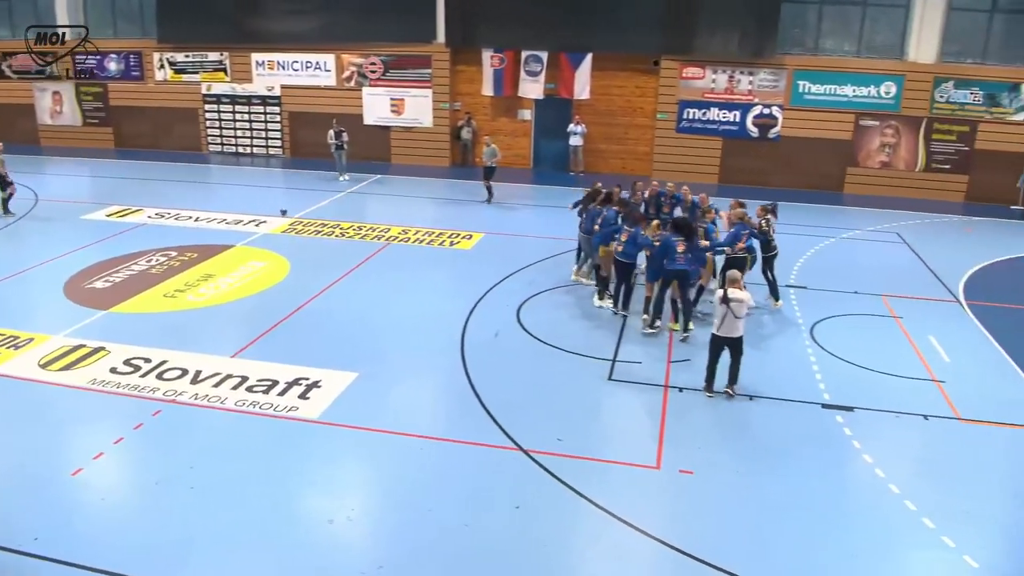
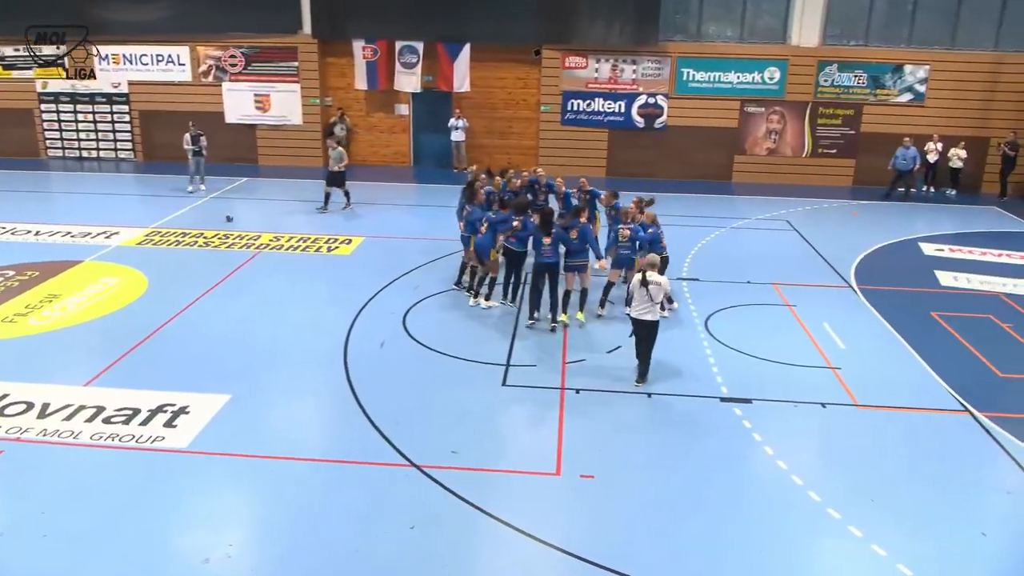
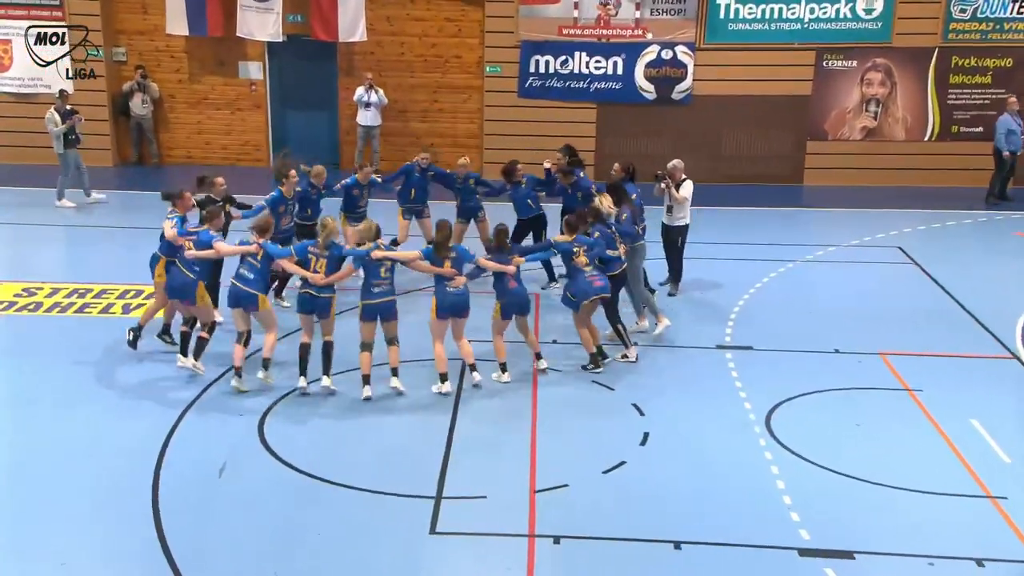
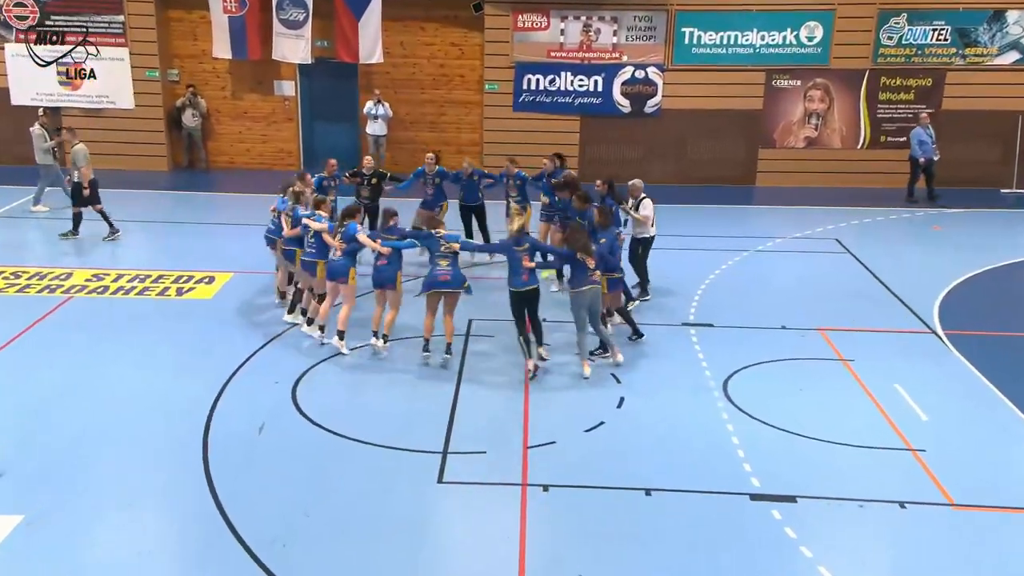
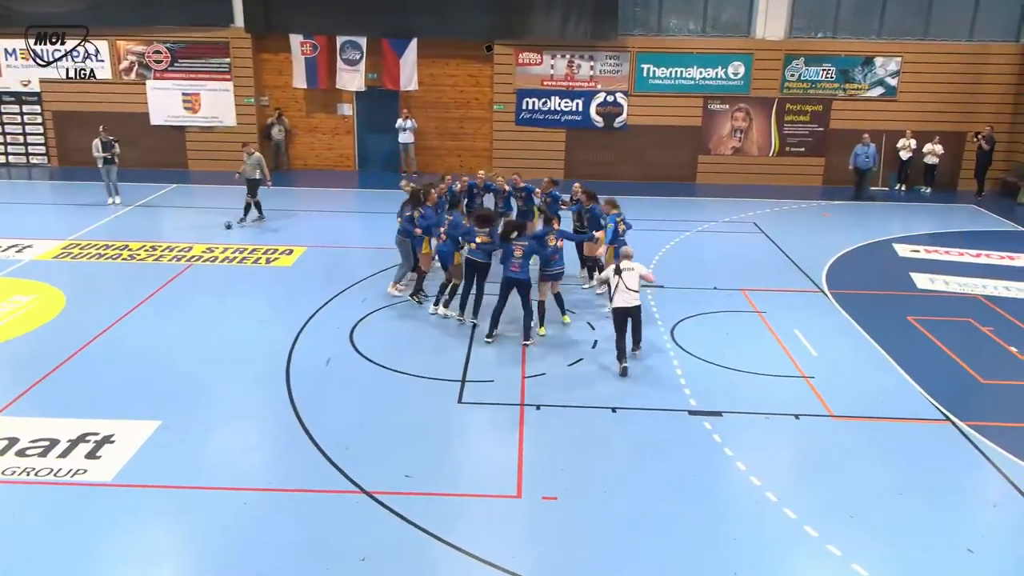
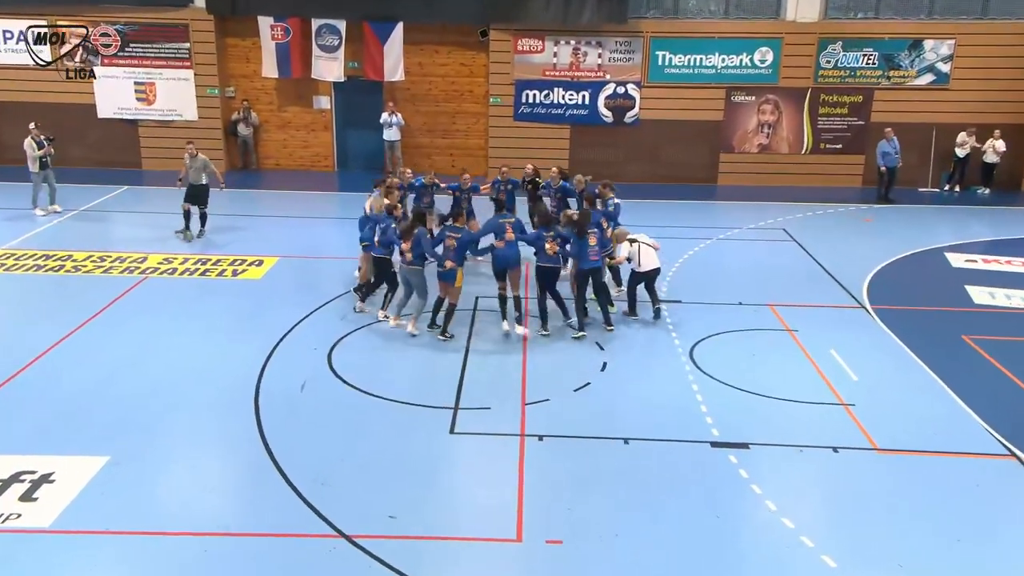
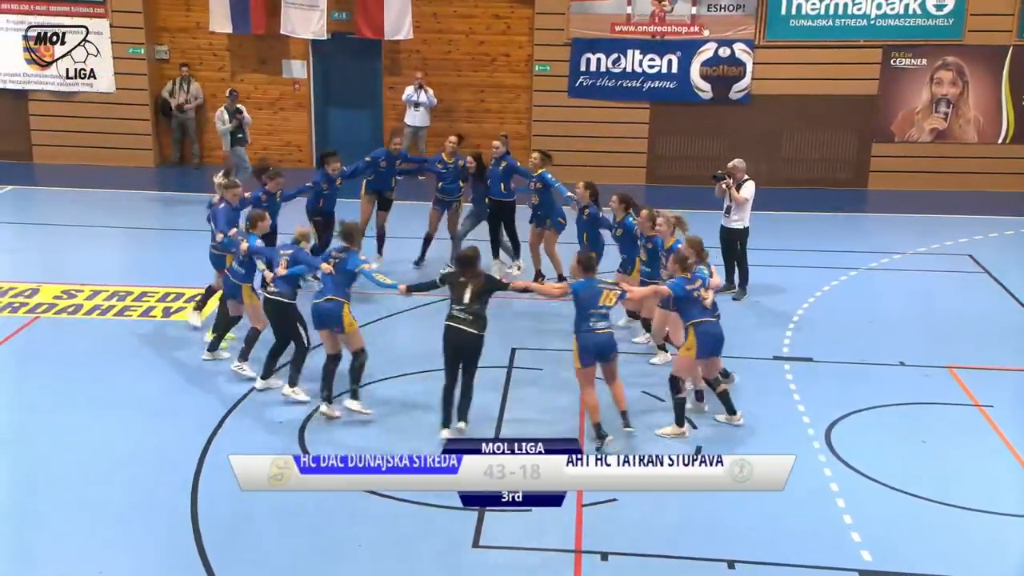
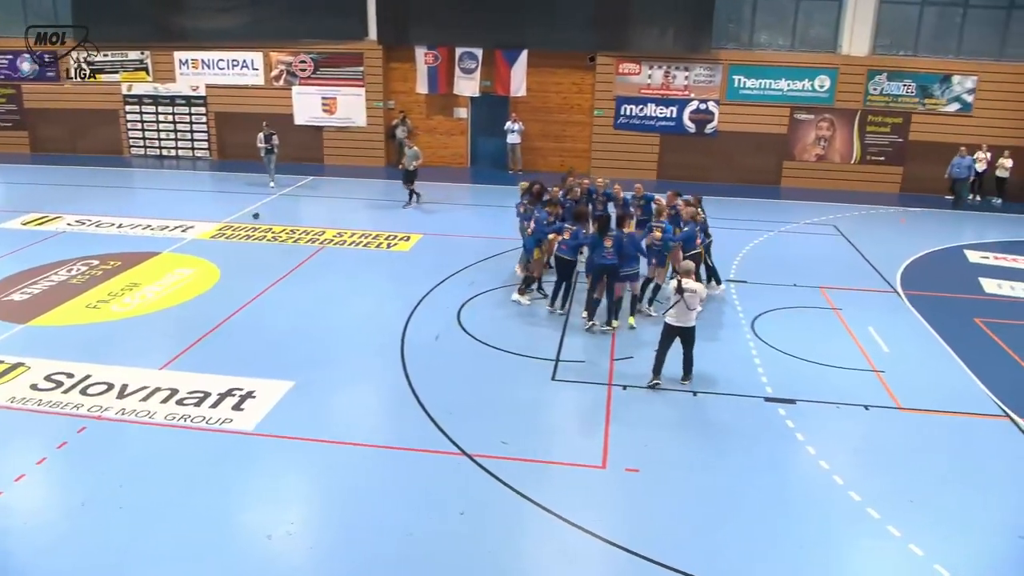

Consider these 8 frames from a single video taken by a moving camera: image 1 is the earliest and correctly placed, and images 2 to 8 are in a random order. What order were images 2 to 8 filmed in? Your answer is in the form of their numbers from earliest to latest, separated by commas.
8, 2, 5, 6, 4, 3, 7
